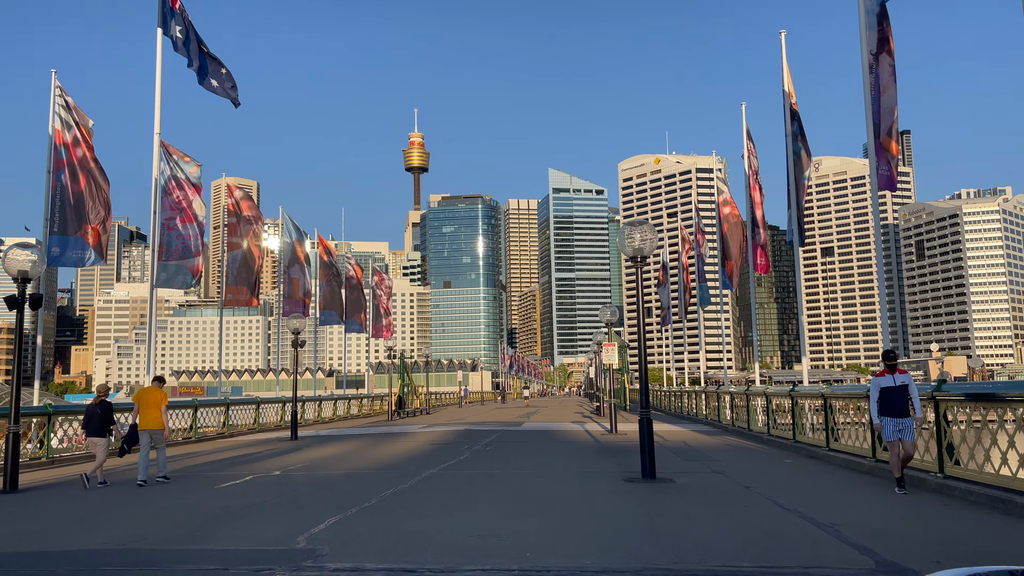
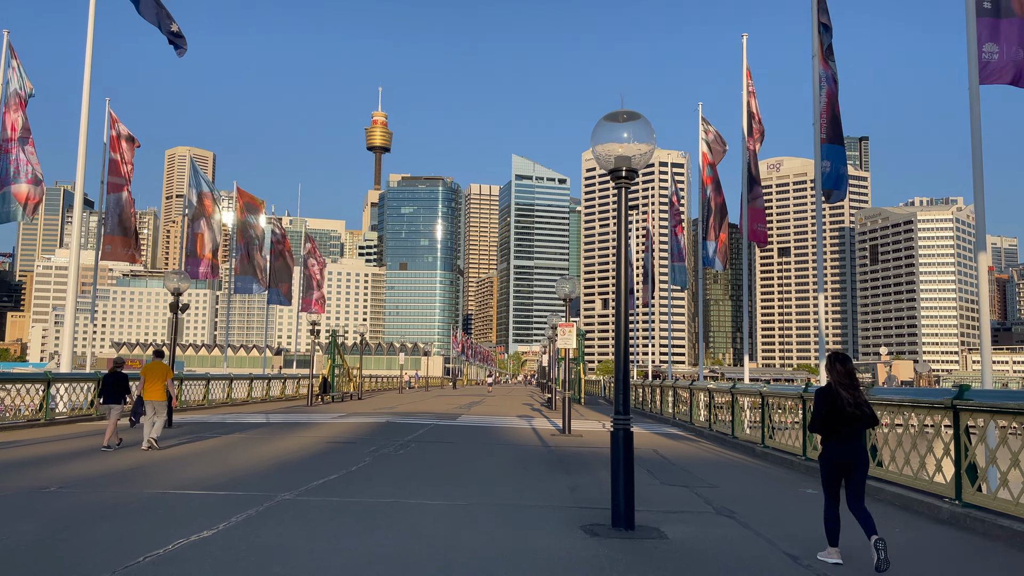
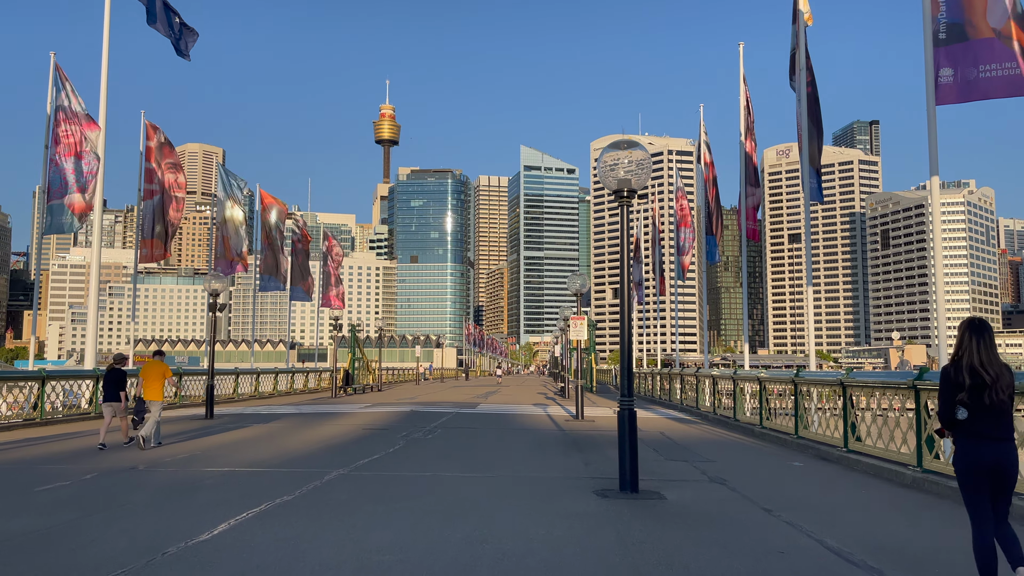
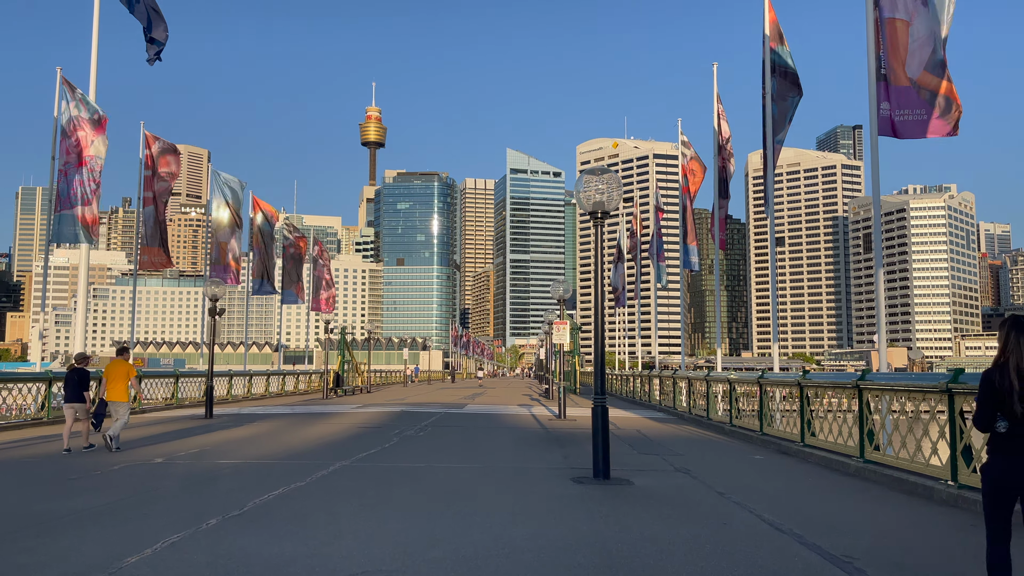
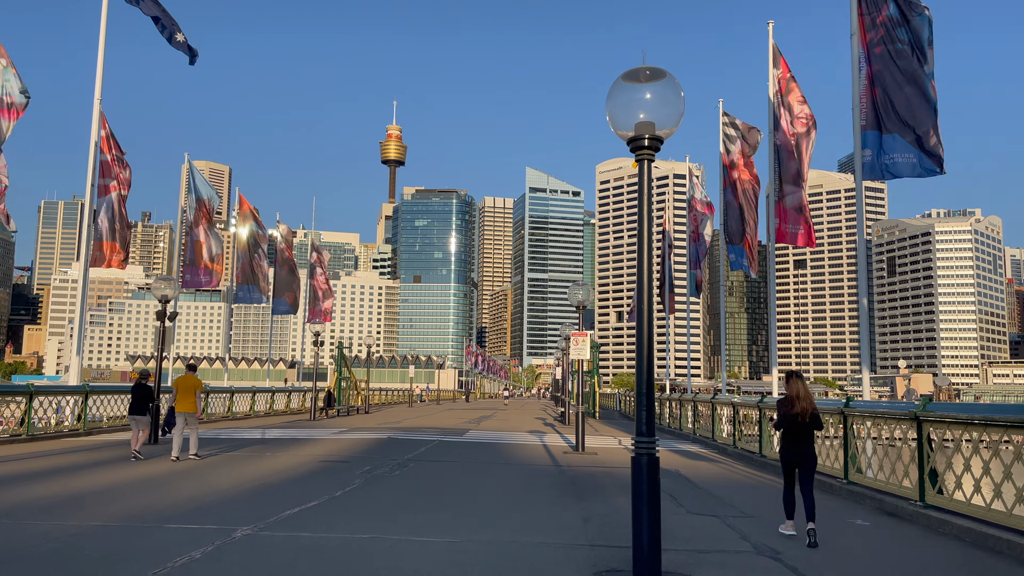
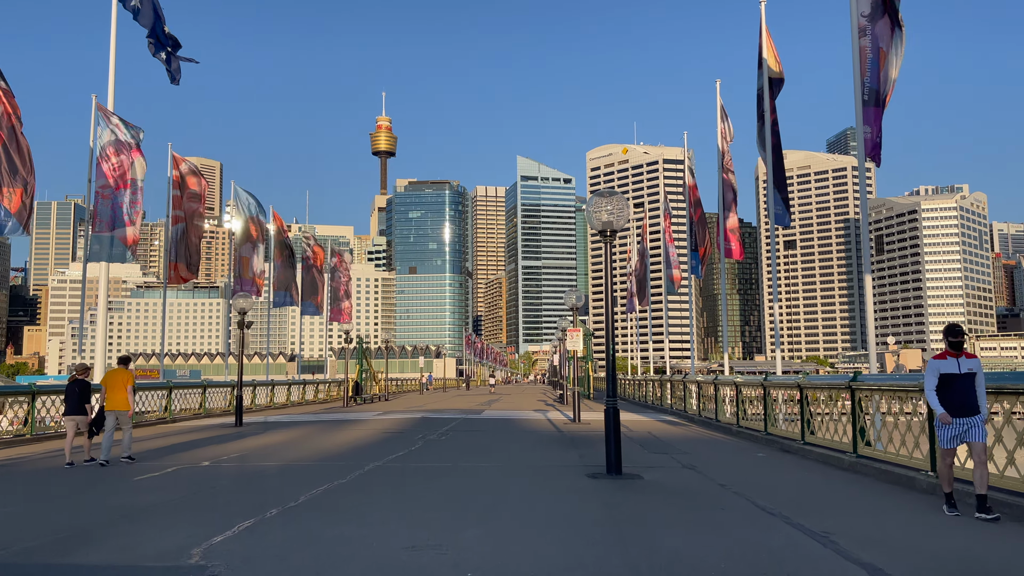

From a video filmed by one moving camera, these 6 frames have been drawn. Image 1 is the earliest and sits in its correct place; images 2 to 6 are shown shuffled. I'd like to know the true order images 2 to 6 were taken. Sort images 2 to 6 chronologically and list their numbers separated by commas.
6, 4, 3, 2, 5
